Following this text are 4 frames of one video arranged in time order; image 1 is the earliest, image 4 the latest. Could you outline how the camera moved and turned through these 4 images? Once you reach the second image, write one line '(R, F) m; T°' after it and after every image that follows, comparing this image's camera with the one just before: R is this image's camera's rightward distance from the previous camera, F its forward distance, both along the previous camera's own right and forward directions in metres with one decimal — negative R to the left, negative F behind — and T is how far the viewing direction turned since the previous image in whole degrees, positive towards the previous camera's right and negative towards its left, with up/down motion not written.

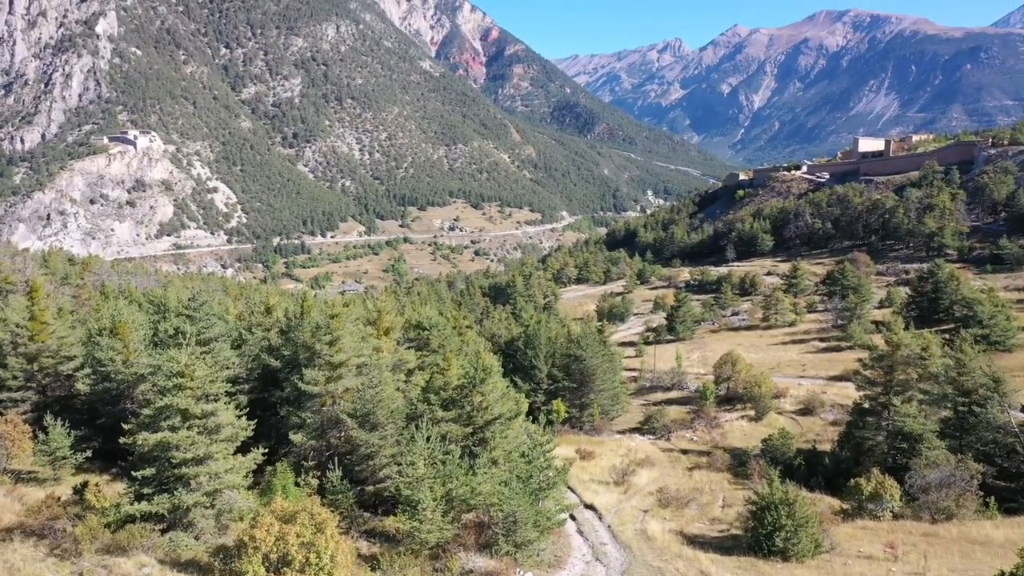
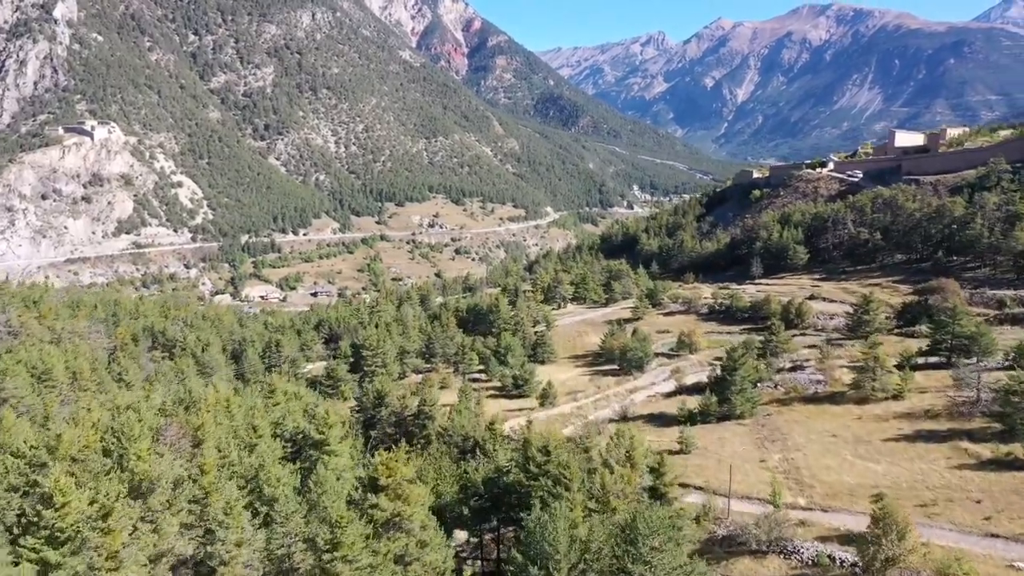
(-0.1, +23.5) m; +1°
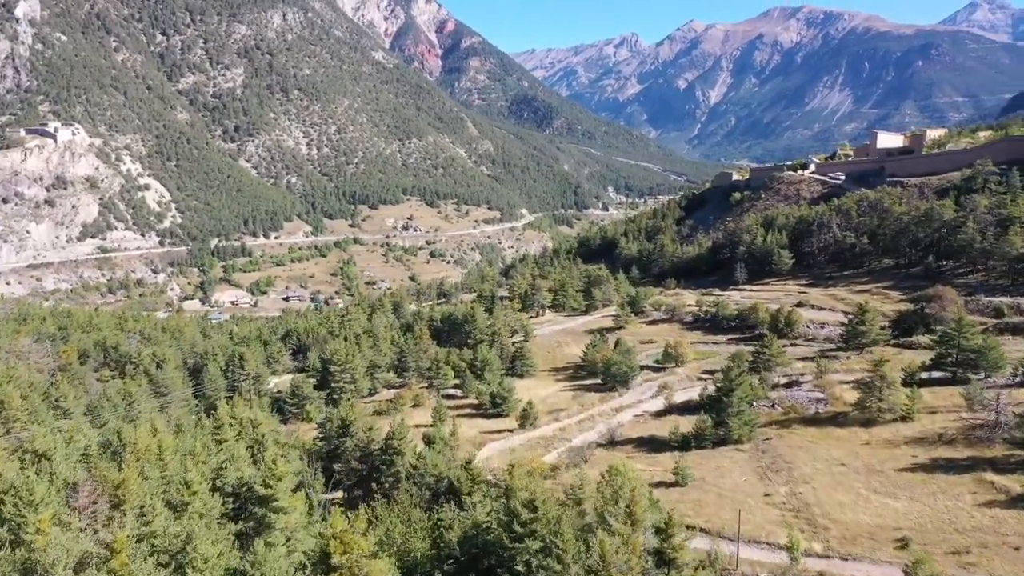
(-0.1, +4.5) m; +2°
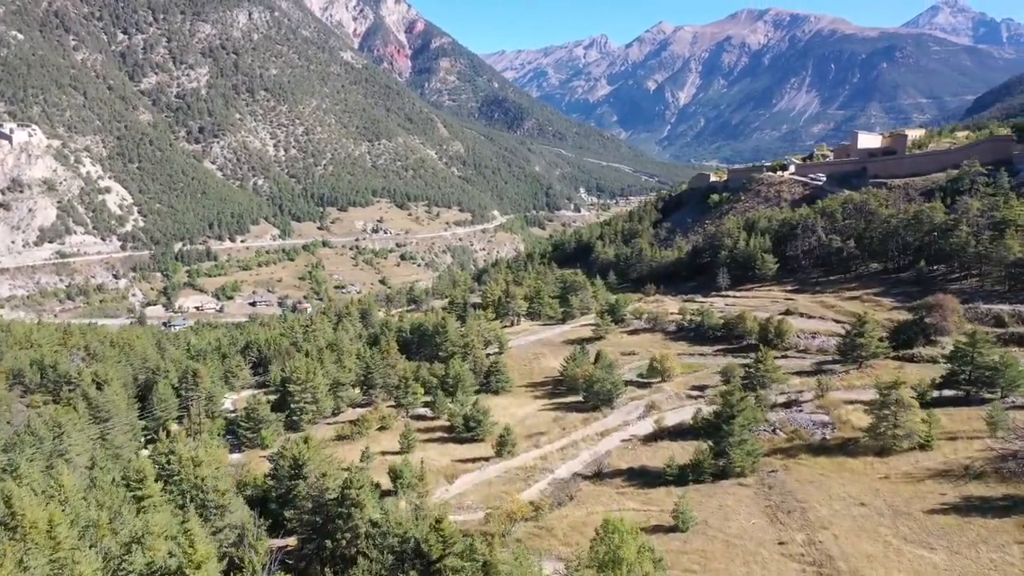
(-0.2, +5.4) m; +2°
